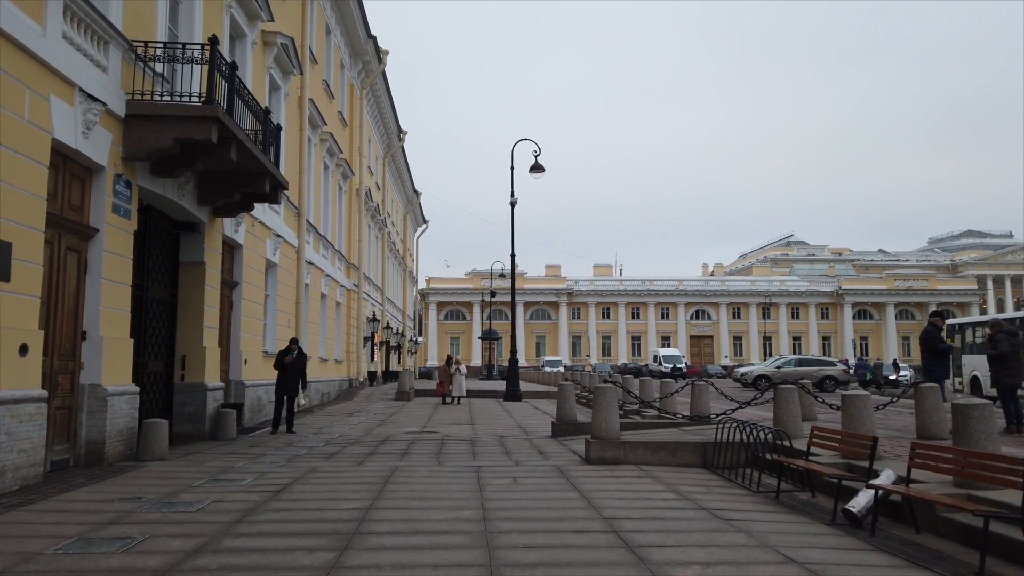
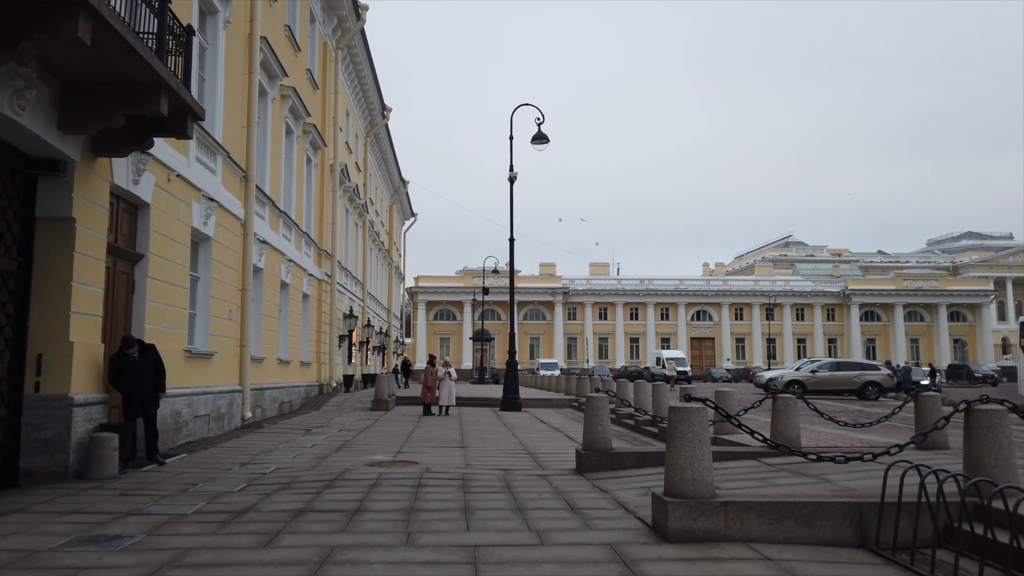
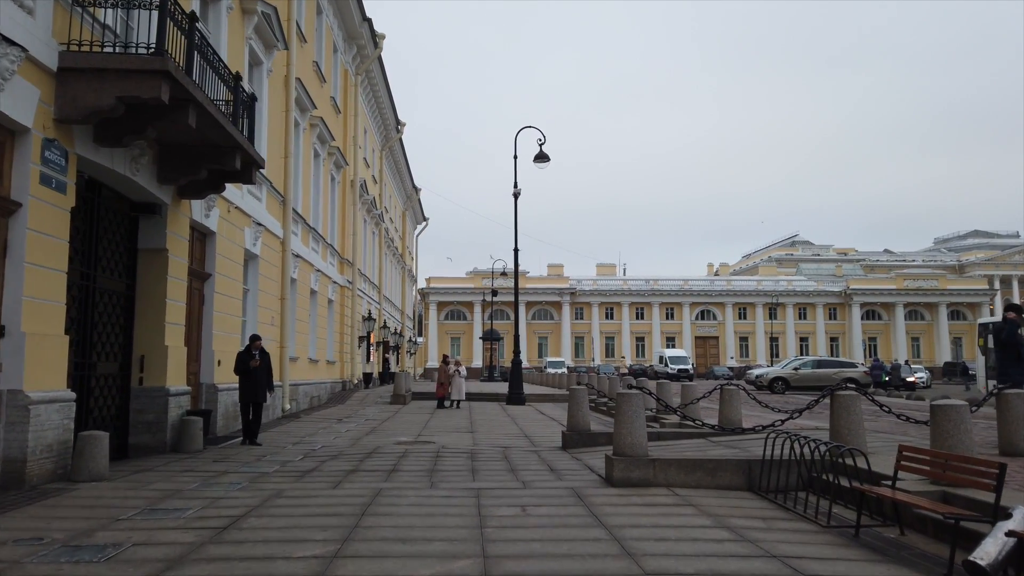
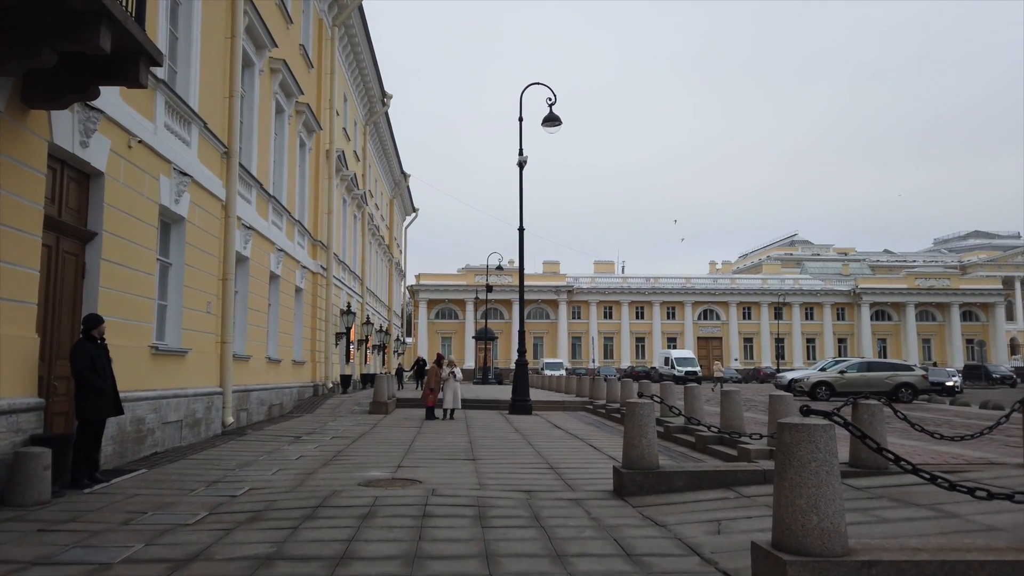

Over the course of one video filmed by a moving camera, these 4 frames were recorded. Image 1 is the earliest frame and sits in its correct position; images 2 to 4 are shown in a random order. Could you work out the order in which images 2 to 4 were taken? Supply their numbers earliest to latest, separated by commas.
3, 2, 4
